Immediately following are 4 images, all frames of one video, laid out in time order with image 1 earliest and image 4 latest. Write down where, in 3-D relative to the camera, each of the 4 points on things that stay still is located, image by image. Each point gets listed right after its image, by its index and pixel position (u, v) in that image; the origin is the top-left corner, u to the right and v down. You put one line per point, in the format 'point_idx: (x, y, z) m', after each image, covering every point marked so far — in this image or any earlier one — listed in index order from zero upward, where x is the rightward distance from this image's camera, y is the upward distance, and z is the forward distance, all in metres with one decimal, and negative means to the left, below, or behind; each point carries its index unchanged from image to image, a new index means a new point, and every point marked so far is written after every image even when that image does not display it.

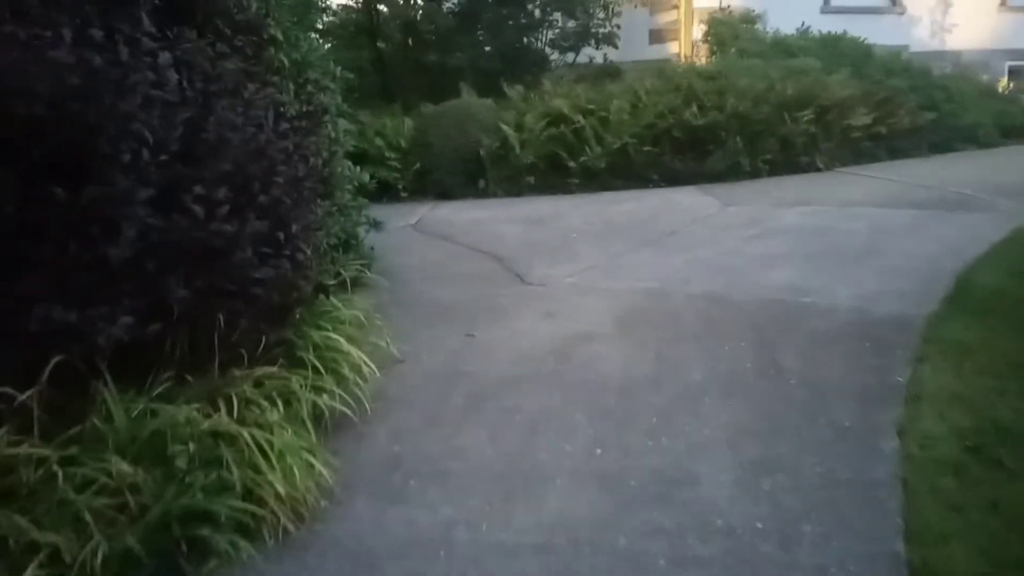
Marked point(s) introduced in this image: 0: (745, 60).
0: (+2.6, +2.6, +11.3) m
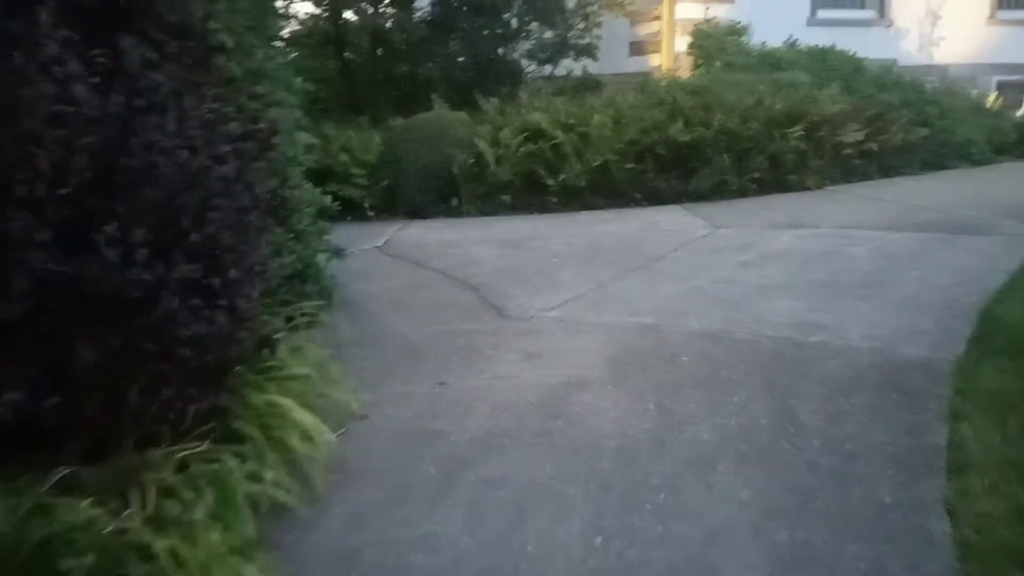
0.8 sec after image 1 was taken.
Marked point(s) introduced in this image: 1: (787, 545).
0: (+2.4, +2.3, +10.8) m
1: (+0.8, -0.7, +2.8) m
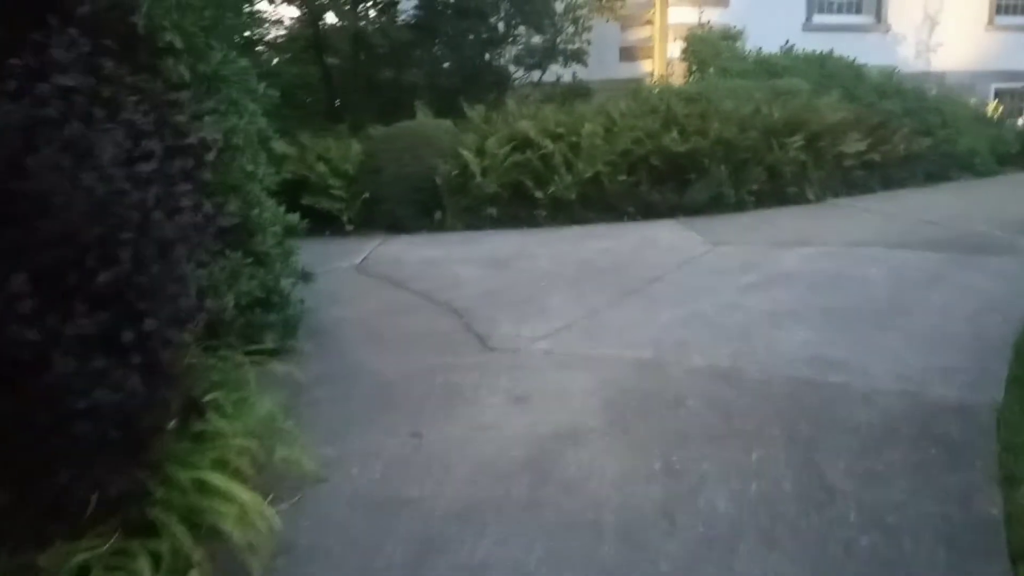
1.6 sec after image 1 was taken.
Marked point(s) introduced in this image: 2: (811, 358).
0: (+2.2, +2.2, +10.4) m
1: (+0.7, -0.9, +2.3) m
2: (+1.3, -0.3, +4.4) m
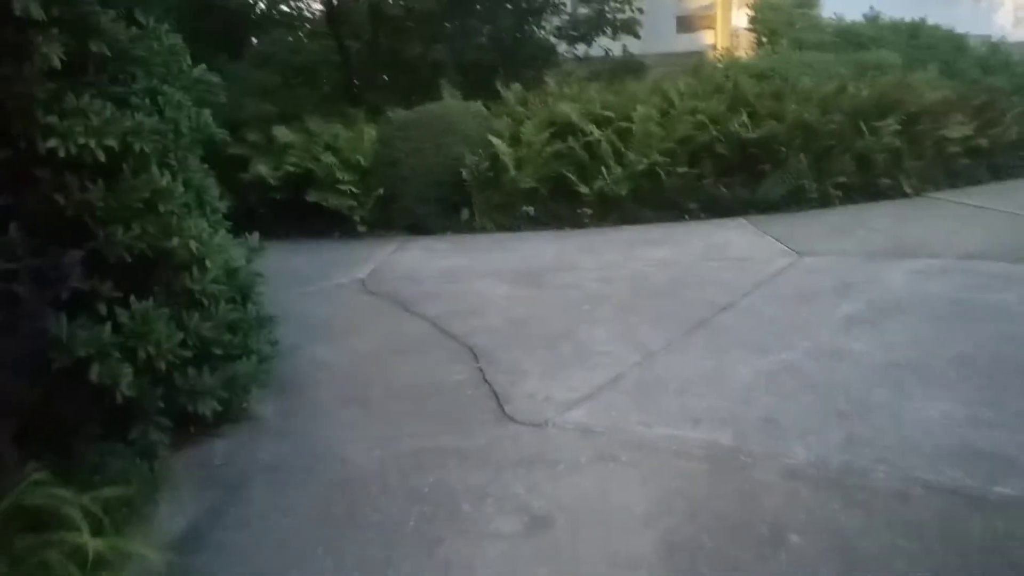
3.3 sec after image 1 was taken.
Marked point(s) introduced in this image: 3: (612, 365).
0: (+2.6, +2.1, +8.9) m
1: (+0.7, -1.1, +1.0) m
2: (+1.4, -0.5, +3.1) m
3: (+0.4, -0.3, +4.2) m
